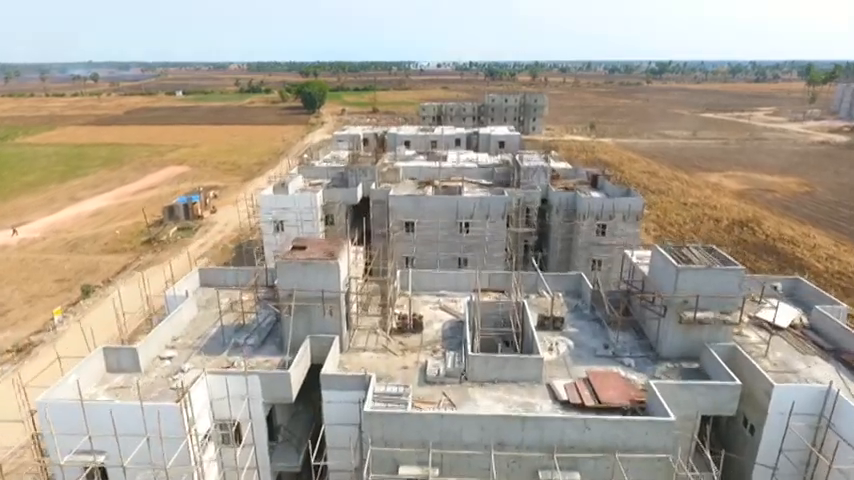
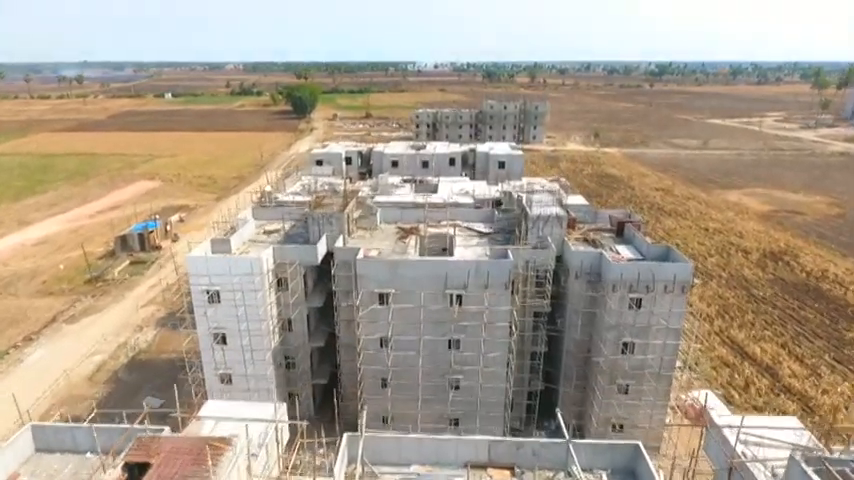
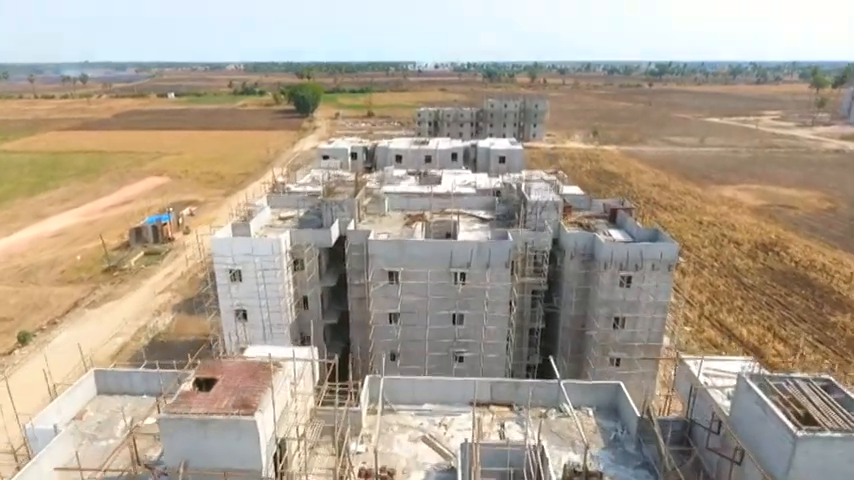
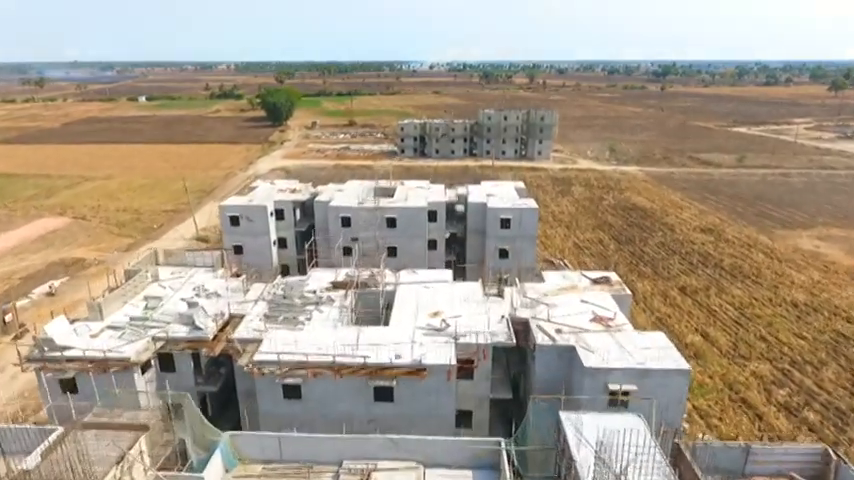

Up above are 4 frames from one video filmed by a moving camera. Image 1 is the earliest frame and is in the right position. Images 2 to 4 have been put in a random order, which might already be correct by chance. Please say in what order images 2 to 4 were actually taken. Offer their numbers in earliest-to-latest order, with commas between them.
3, 2, 4
